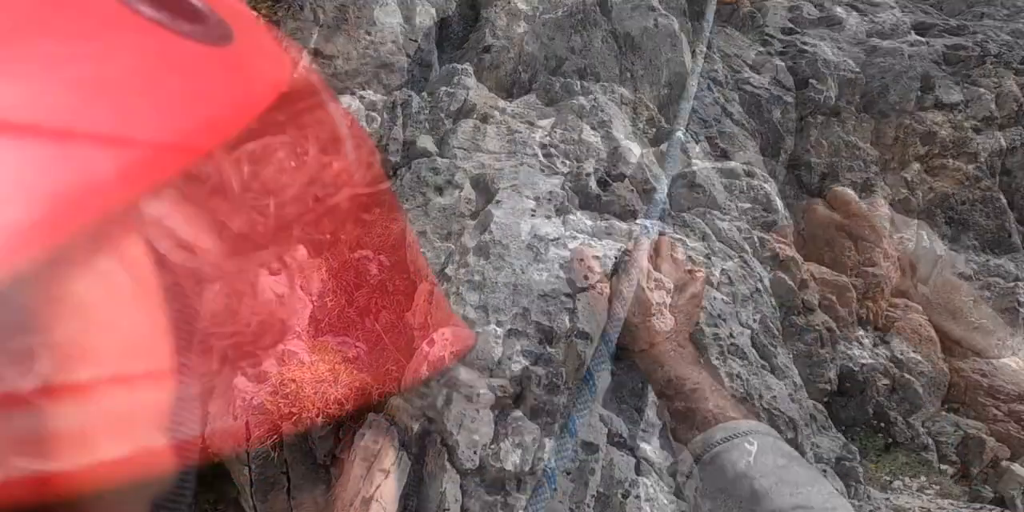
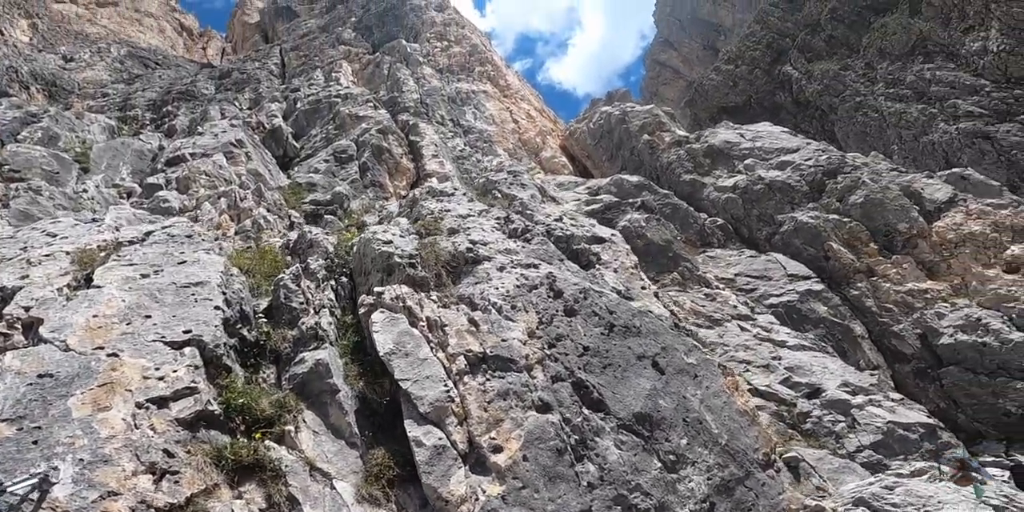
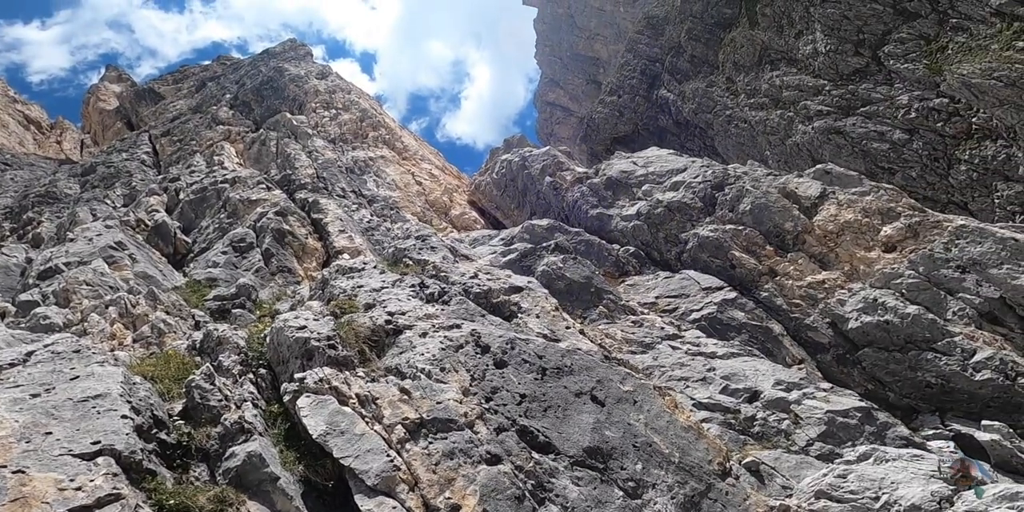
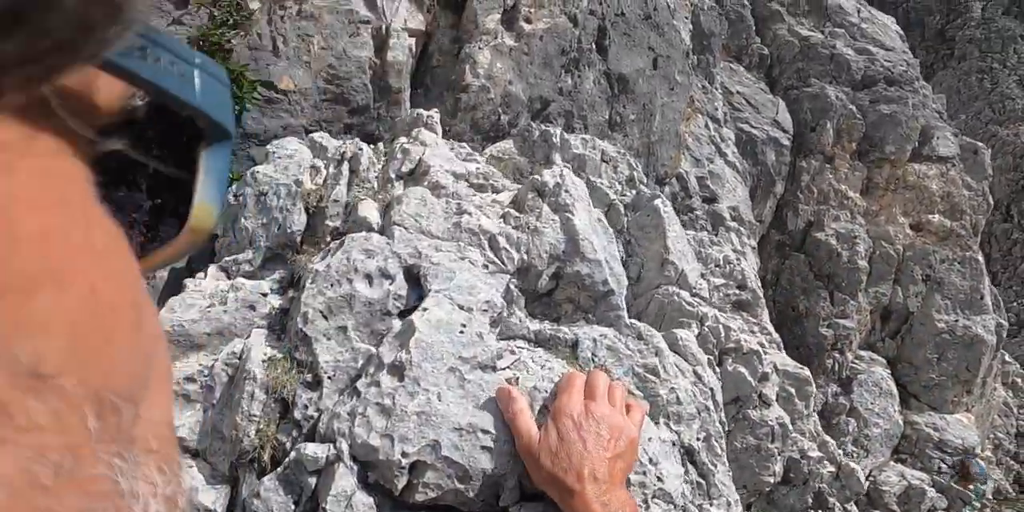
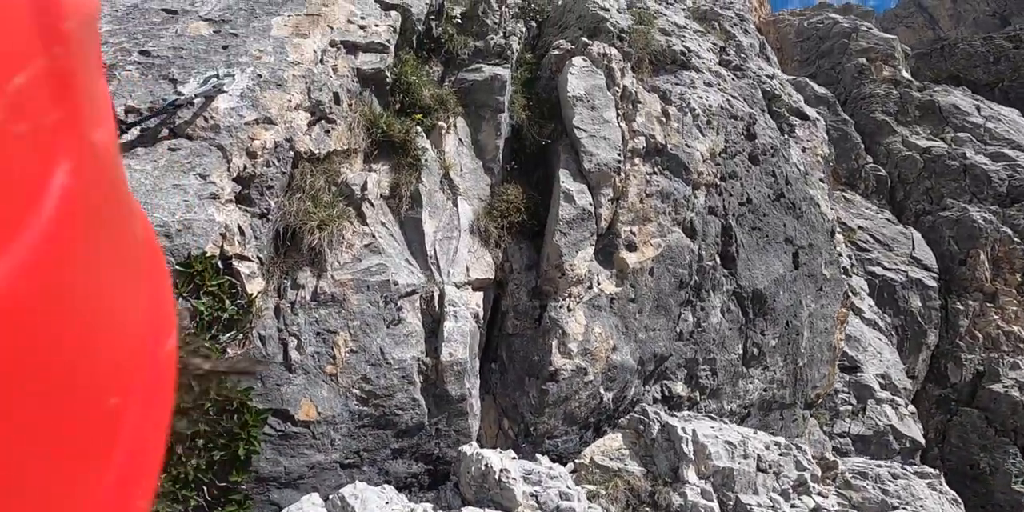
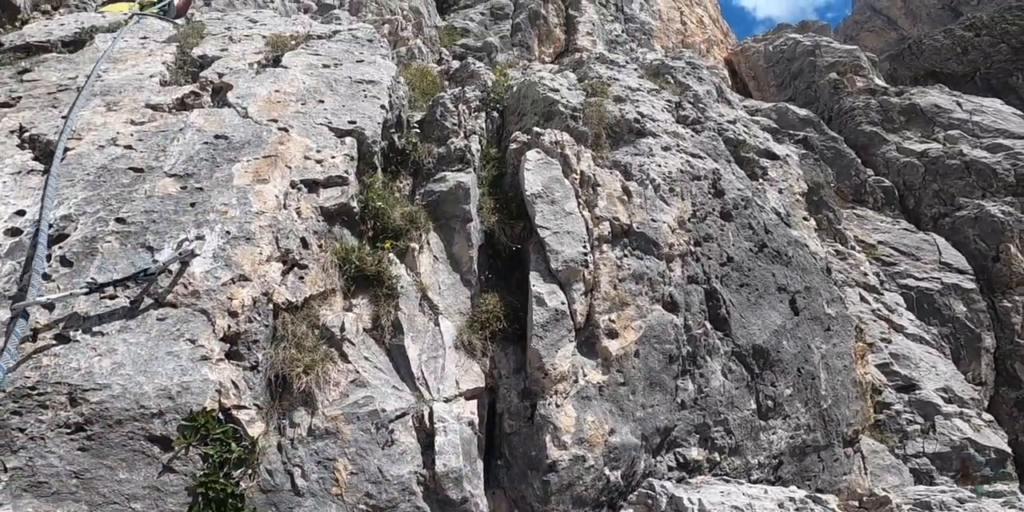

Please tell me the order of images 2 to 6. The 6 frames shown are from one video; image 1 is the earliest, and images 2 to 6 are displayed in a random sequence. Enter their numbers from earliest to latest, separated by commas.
4, 5, 6, 2, 3
